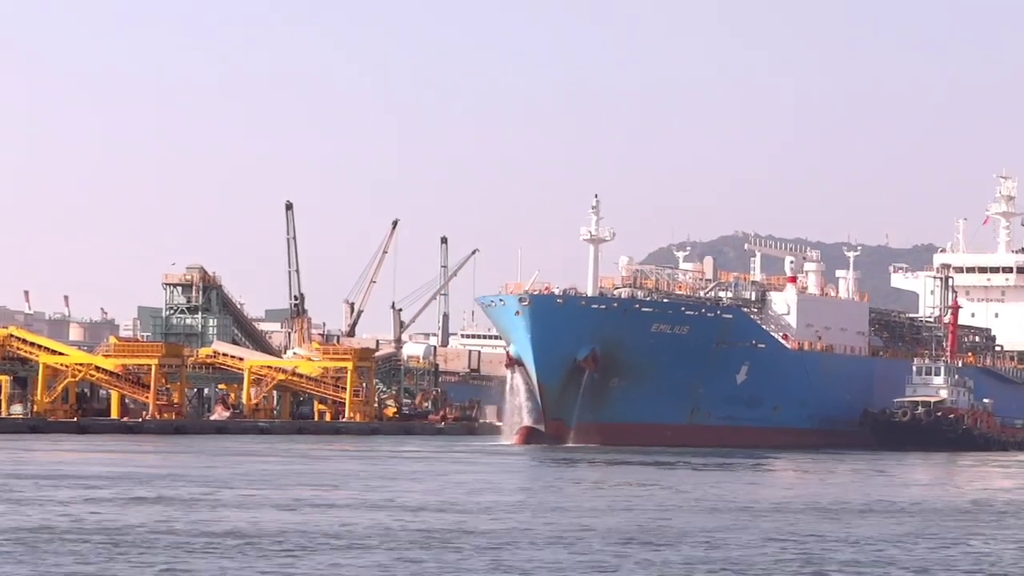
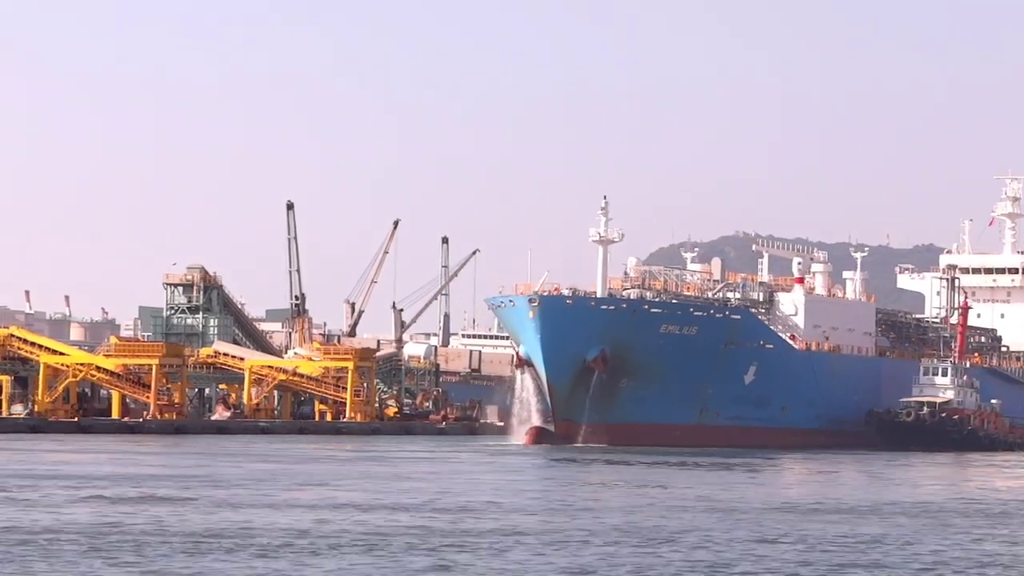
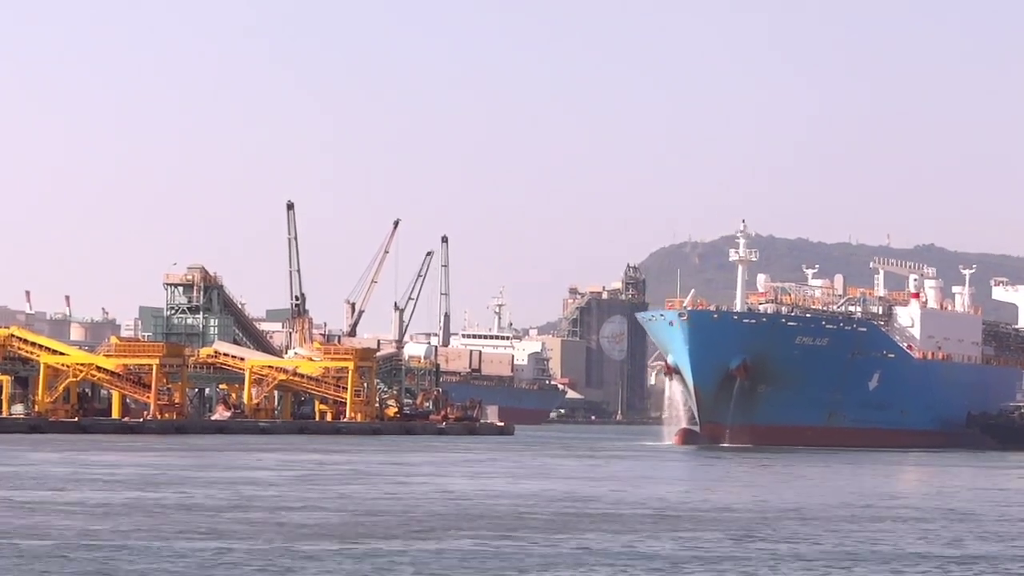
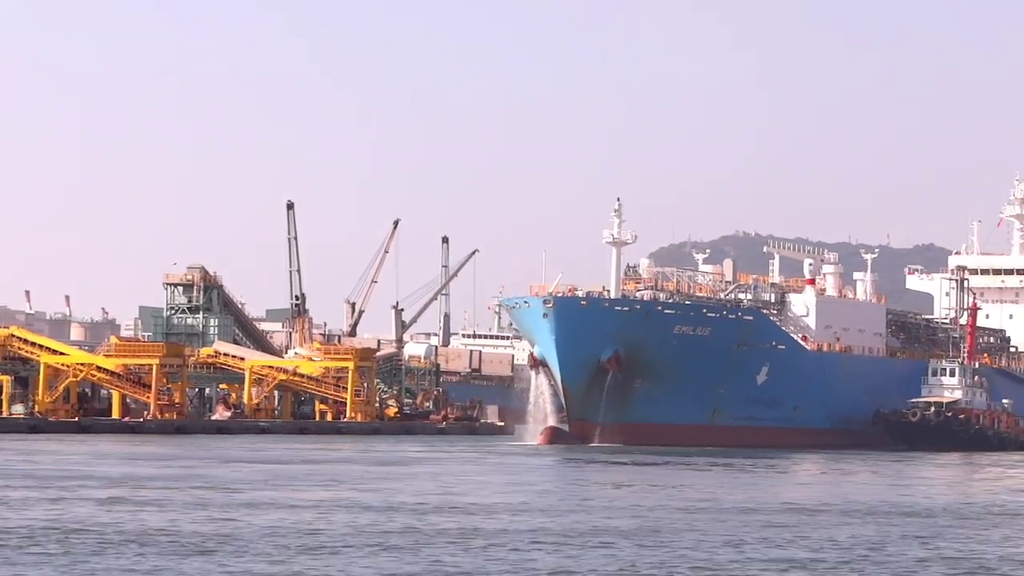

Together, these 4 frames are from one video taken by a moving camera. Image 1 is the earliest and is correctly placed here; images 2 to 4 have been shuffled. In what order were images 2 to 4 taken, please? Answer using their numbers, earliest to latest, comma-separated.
2, 4, 3
